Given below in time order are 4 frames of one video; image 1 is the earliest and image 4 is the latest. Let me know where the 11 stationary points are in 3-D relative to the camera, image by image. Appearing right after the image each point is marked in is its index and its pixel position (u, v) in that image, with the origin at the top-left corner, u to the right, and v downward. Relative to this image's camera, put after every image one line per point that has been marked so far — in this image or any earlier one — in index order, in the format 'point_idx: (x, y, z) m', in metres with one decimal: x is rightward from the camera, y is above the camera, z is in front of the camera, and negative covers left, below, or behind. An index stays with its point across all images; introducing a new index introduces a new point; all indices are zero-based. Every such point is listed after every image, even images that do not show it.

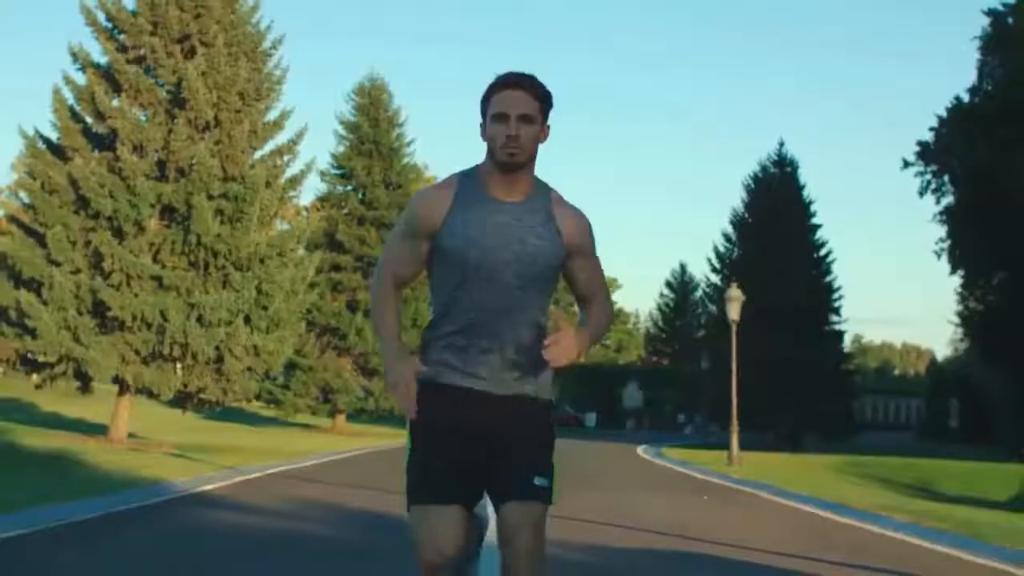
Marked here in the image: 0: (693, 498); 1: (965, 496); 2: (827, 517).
0: (+2.4, -2.7, +18.8) m
1: (+6.3, -2.8, +20.1) m
2: (+3.5, -2.5, +16.5) m
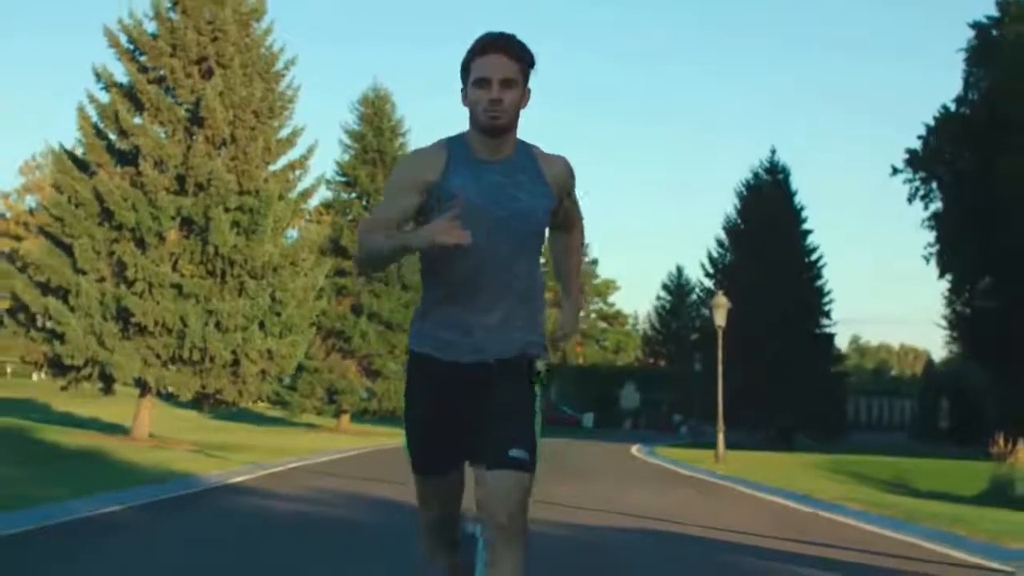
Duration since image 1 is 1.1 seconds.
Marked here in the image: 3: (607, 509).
0: (+2.3, -2.8, +20.0) m
1: (+6.2, -3.0, +21.4) m
2: (+3.5, -2.7, +17.8) m
3: (+1.1, -2.5, +16.7) m
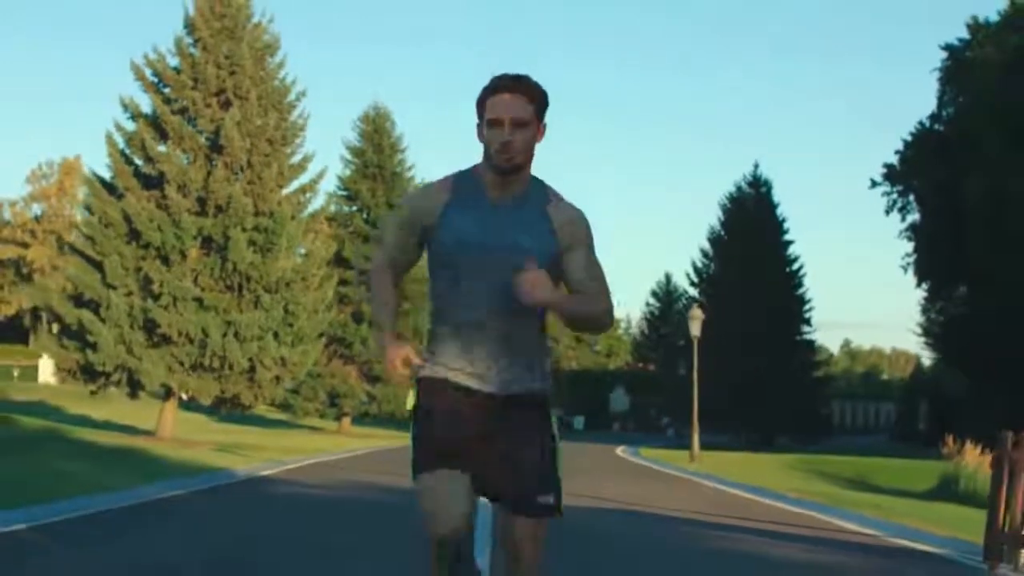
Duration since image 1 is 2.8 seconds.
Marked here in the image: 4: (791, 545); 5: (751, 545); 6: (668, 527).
0: (+2.2, -3.0, +22.0) m
1: (+6.1, -3.2, +23.4) m
2: (+3.4, -2.9, +19.8) m
3: (+1.0, -2.7, +18.6) m
4: (+2.5, -2.3, +13.1) m
5: (+2.2, -2.3, +13.0) m
6: (+1.5, -2.4, +14.3) m
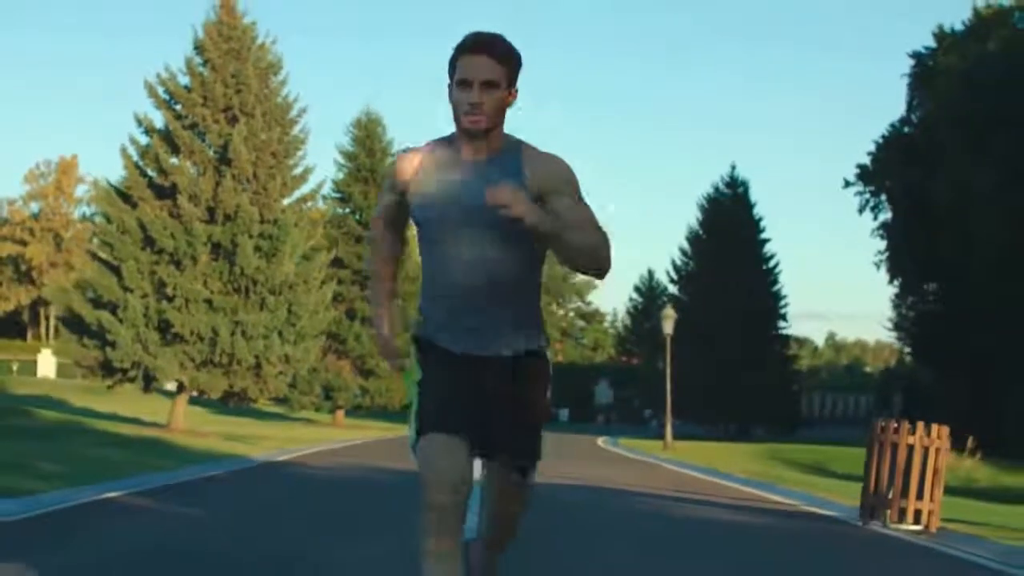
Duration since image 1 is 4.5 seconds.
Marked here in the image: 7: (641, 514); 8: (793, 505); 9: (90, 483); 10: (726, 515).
0: (+2.0, -3.0, +24.0) m
1: (+5.9, -3.2, +25.3) m
2: (+3.2, -2.9, +21.7) m
3: (+0.8, -2.8, +20.6) m
4: (+2.4, -2.4, +15.1) m
5: (+2.1, -2.4, +15.0) m
6: (+1.4, -2.5, +16.3) m
7: (+1.2, -2.3, +14.9) m
8: (+3.2, -2.6, +16.8) m
9: (-5.2, -2.4, +17.9) m
10: (+2.1, -2.4, +15.1) m
